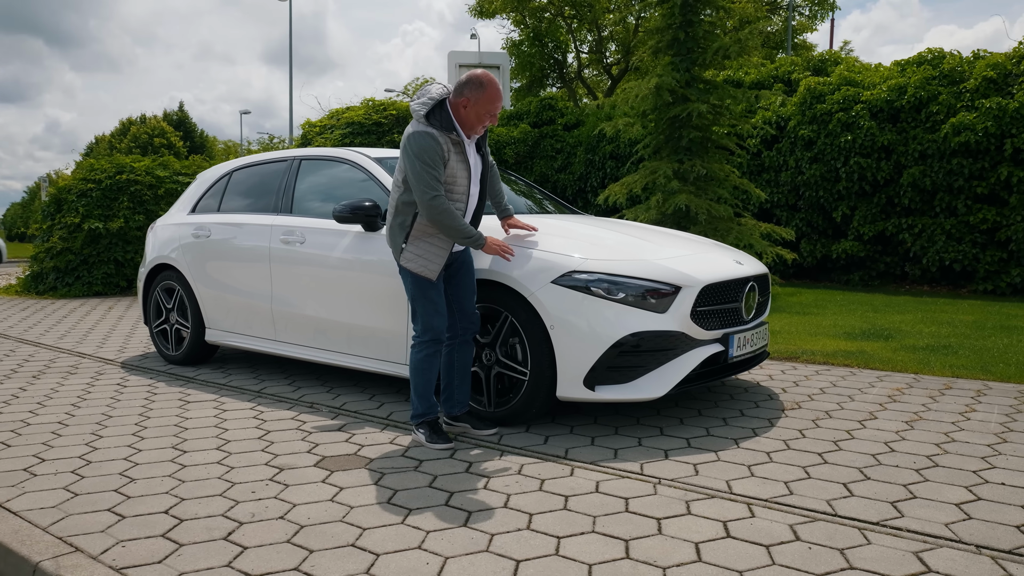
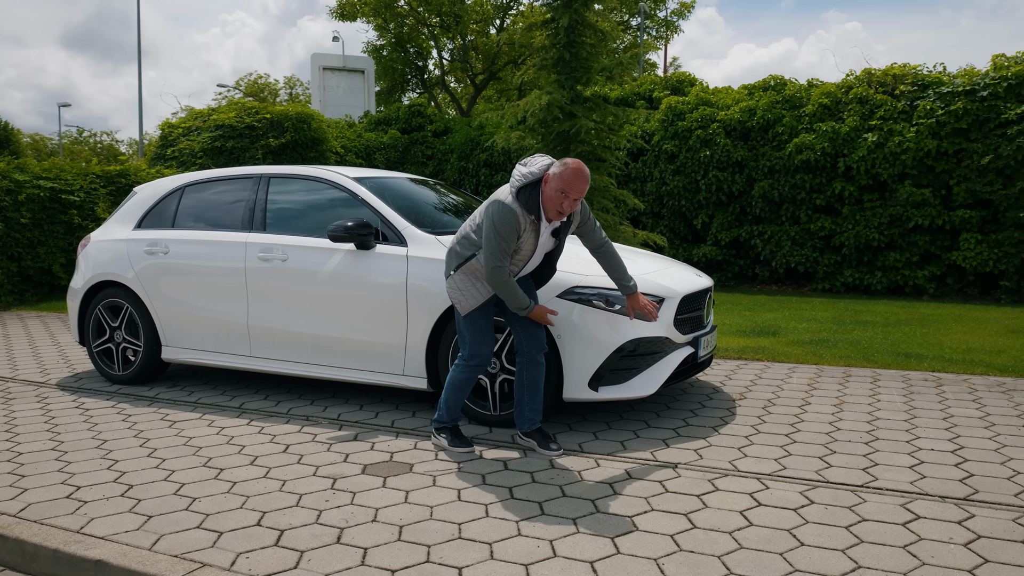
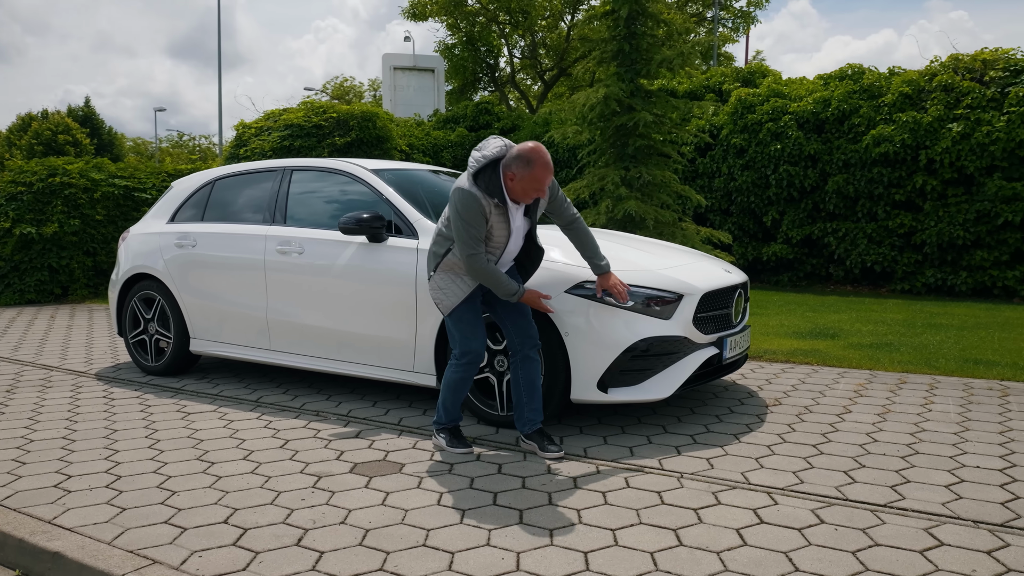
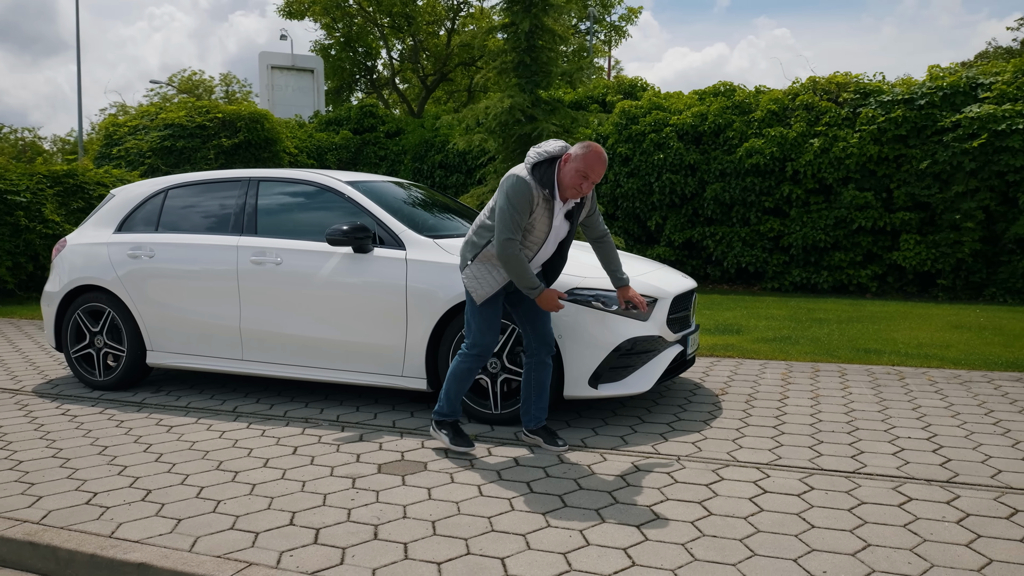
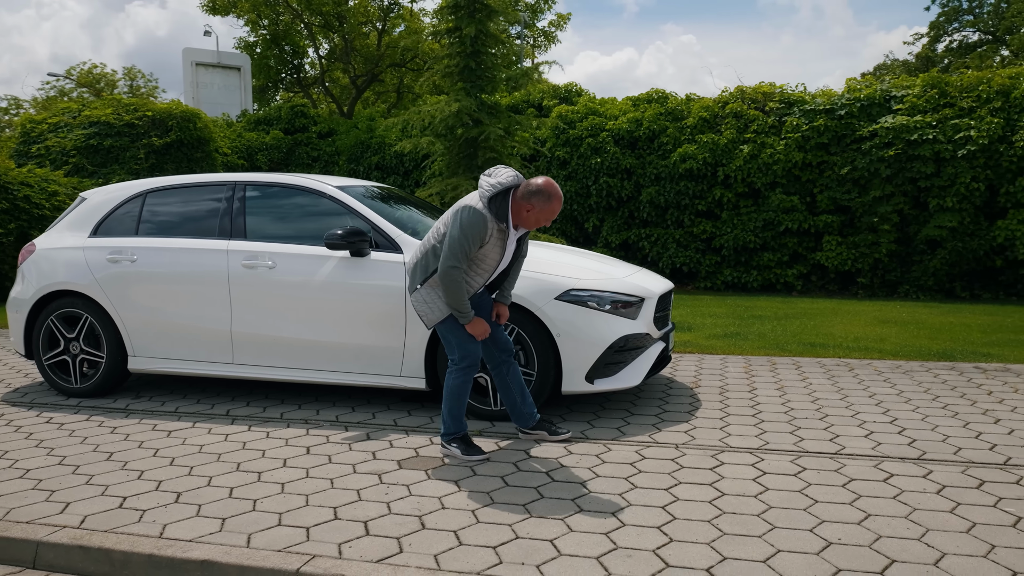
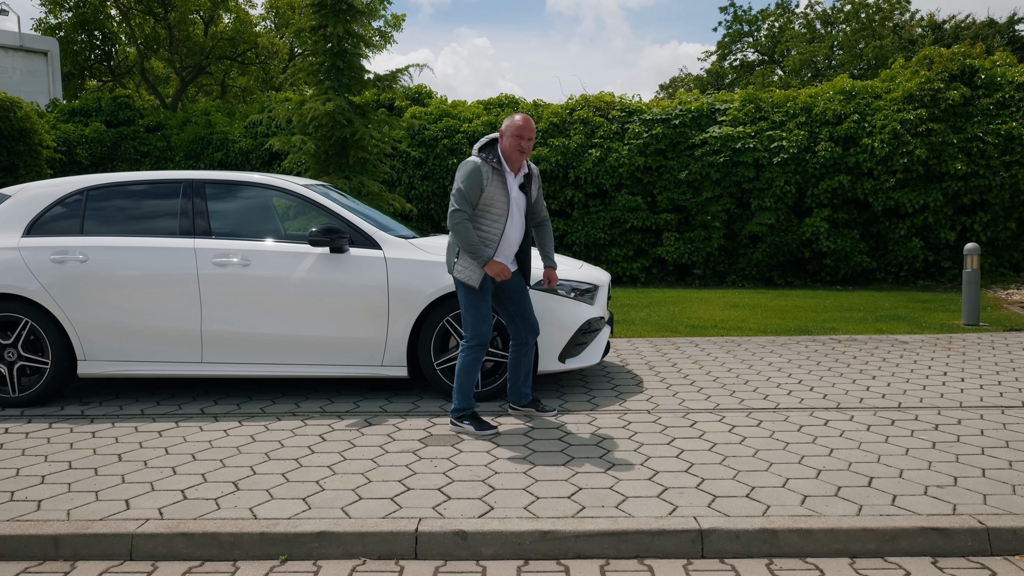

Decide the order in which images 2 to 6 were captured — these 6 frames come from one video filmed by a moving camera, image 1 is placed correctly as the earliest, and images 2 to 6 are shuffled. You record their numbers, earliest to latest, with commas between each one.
3, 2, 4, 5, 6
